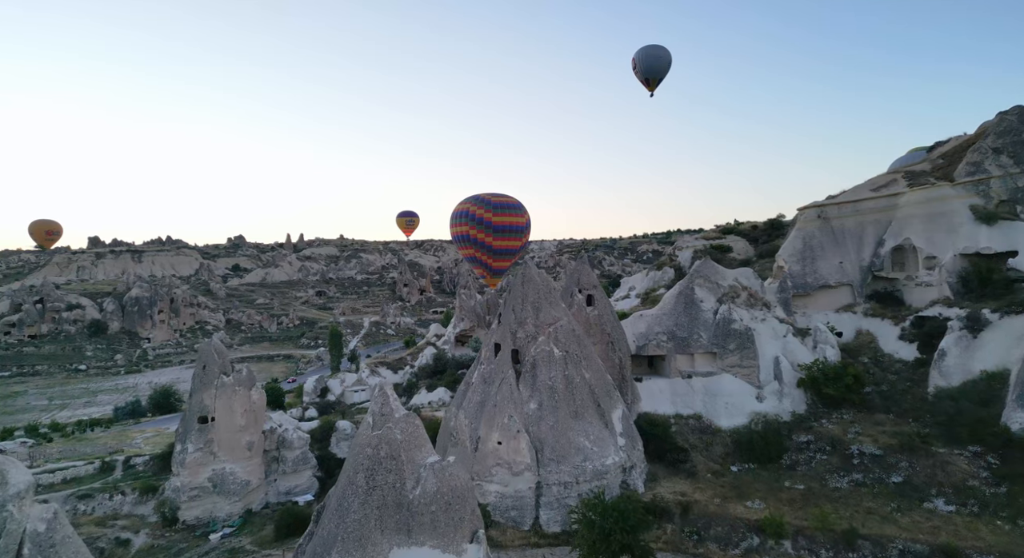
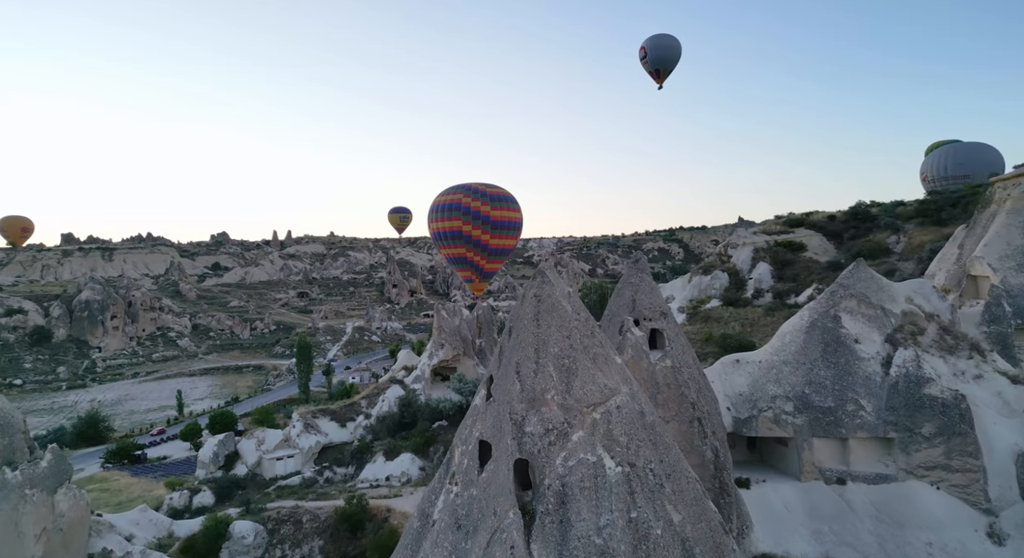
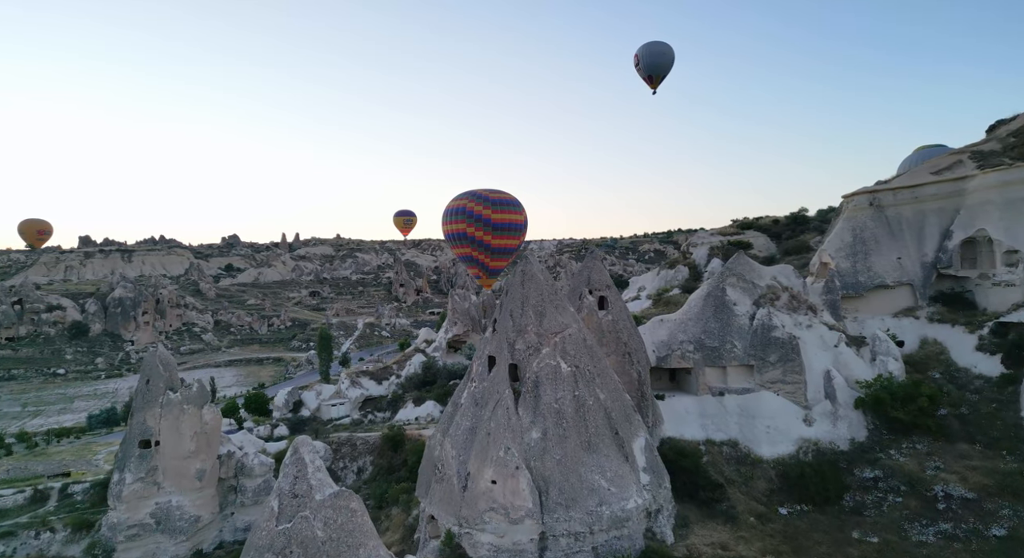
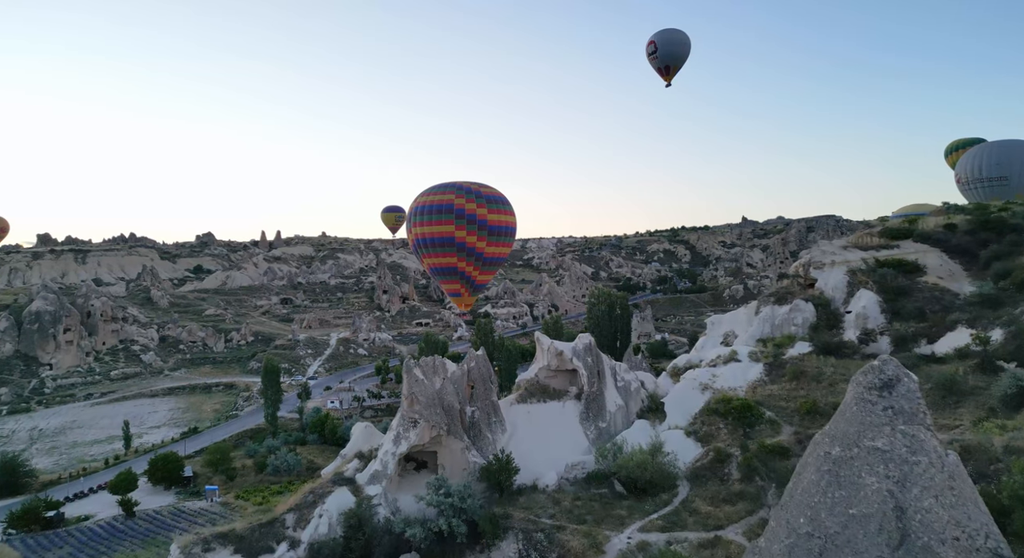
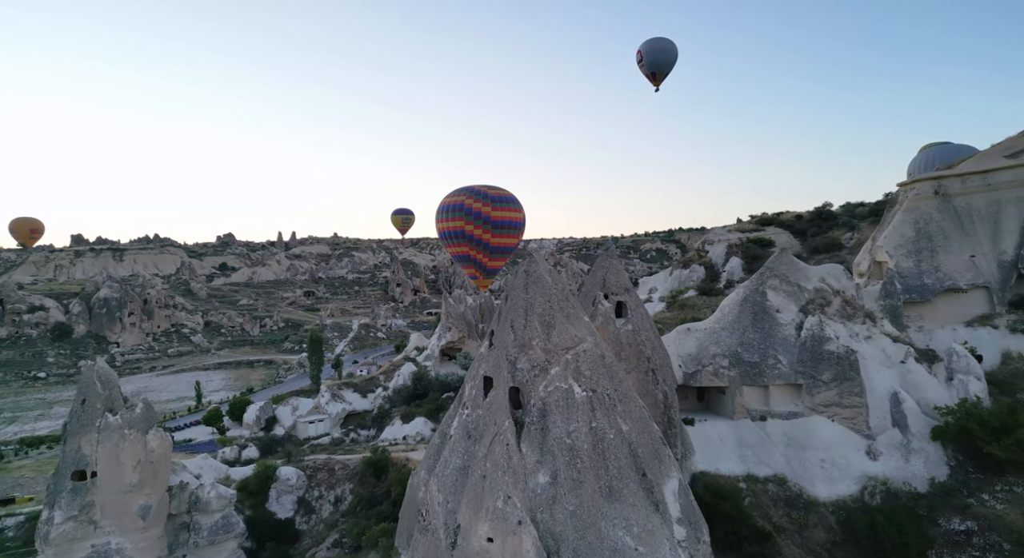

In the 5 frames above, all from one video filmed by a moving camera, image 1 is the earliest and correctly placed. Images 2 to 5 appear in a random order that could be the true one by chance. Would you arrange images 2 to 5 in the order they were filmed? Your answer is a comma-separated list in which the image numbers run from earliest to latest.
3, 5, 2, 4
